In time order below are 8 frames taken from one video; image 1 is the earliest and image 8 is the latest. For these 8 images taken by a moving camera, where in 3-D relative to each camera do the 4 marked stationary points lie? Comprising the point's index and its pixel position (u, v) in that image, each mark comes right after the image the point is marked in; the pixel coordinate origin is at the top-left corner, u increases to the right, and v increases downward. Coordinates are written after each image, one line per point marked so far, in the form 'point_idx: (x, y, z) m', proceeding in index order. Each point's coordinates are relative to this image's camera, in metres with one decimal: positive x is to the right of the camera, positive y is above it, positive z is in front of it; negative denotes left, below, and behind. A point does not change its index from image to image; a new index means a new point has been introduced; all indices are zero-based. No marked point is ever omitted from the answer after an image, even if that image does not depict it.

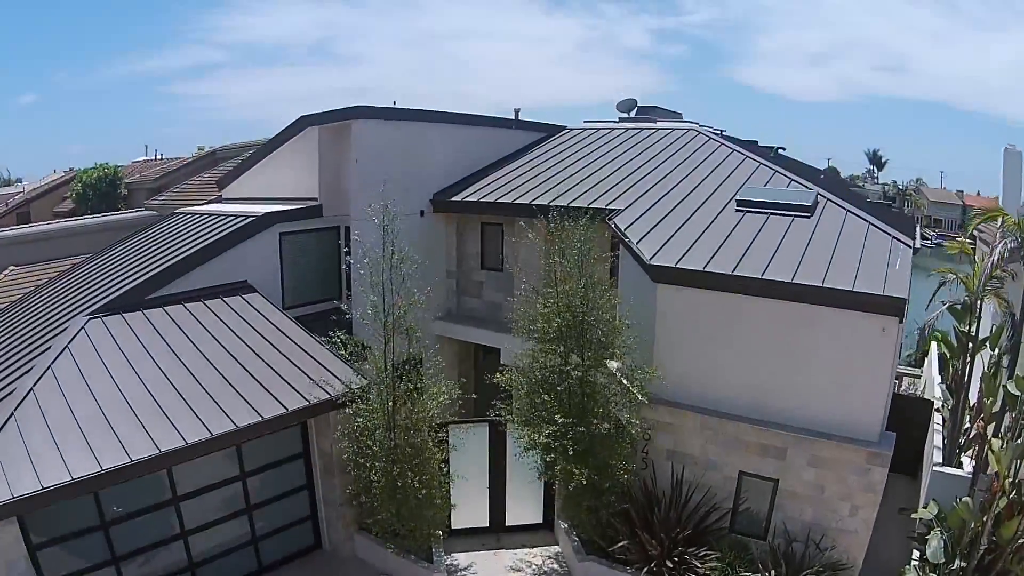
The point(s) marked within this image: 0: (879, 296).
0: (+3.5, -0.1, +5.9) m
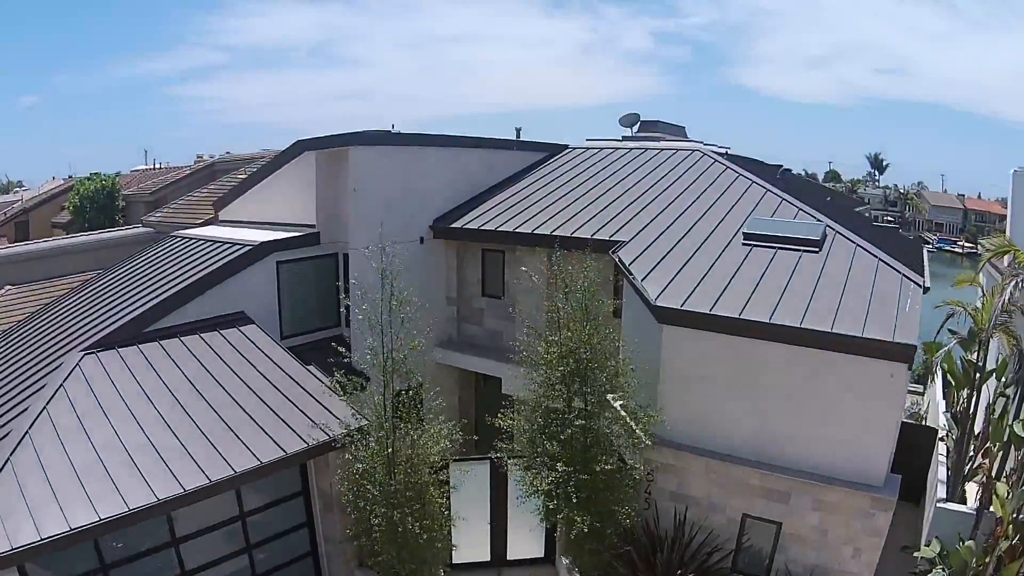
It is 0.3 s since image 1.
0: (+3.5, -0.5, +5.8) m
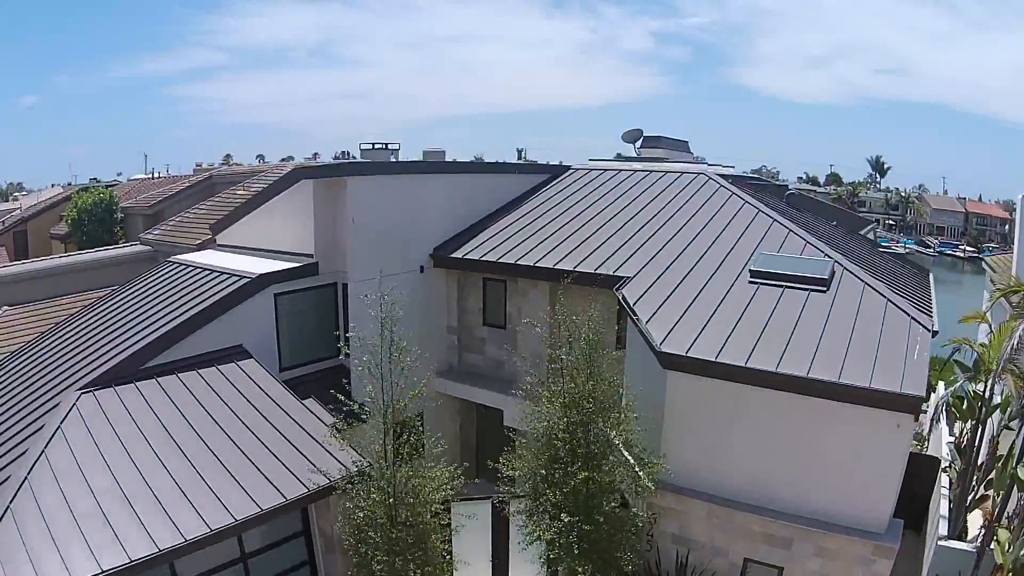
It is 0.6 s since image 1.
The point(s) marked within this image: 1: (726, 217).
0: (+3.5, -1.0, +5.7) m
1: (+3.3, +1.1, +9.4) m
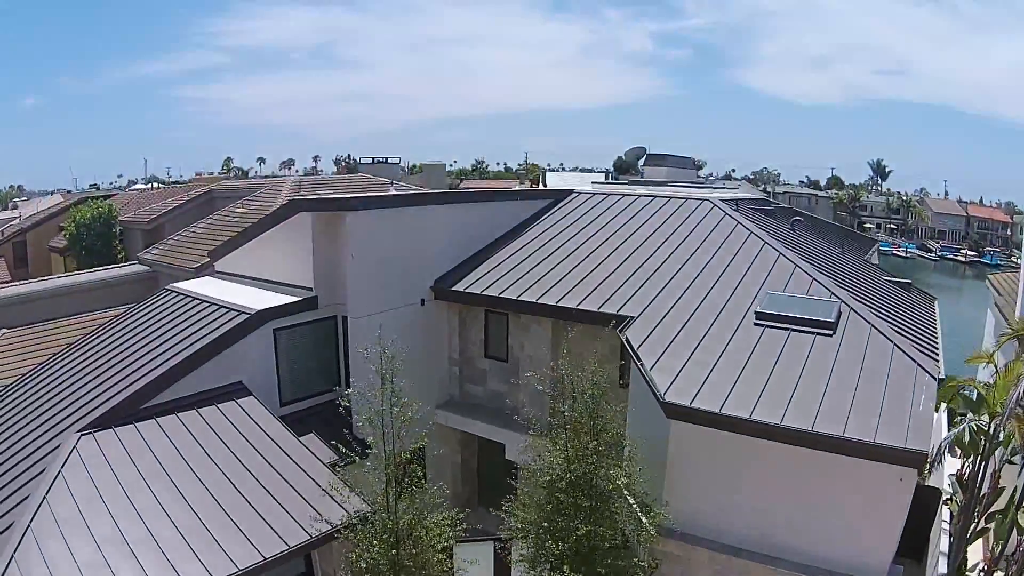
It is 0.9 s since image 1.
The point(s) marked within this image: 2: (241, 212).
0: (+3.6, -1.5, +5.7) m
1: (+3.3, +0.6, +9.4) m
2: (-6.6, +1.8, +15.0) m
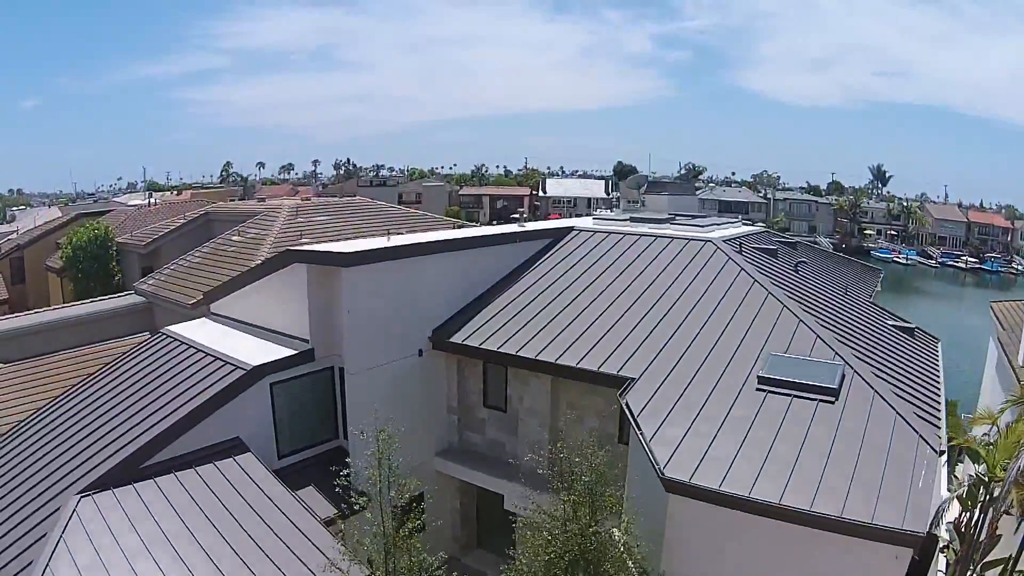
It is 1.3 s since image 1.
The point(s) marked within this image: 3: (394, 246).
0: (+3.6, -2.3, +5.6) m
1: (+3.3, -0.1, +9.3) m
2: (-6.6, +1.1, +14.9) m
3: (-1.7, +0.7, +8.9) m
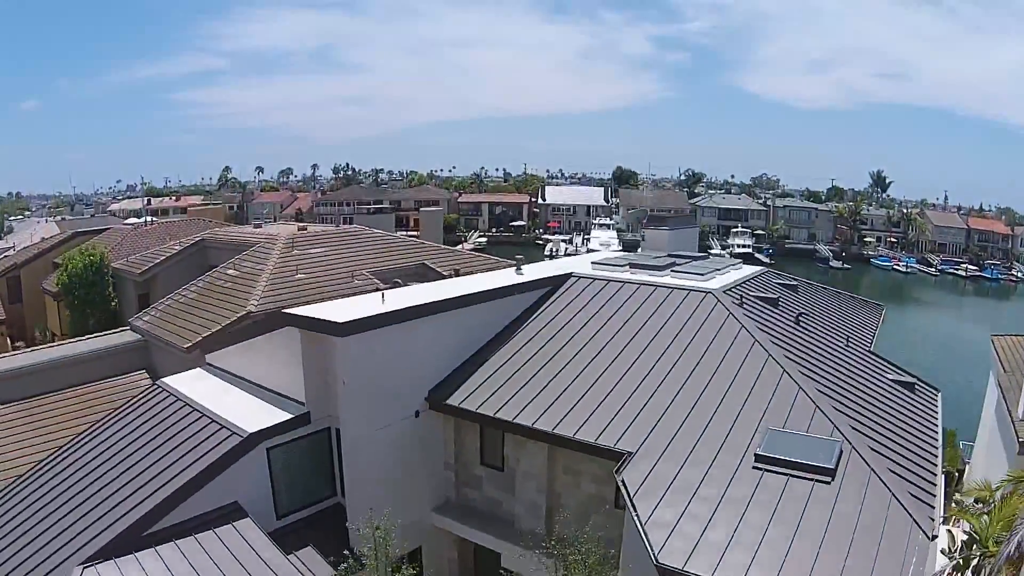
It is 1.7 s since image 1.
0: (+3.5, -3.2, +5.6) m
1: (+3.2, -1.0, +9.3) m
2: (-6.7, +0.3, +14.8) m
3: (-1.8, -0.2, +8.9) m
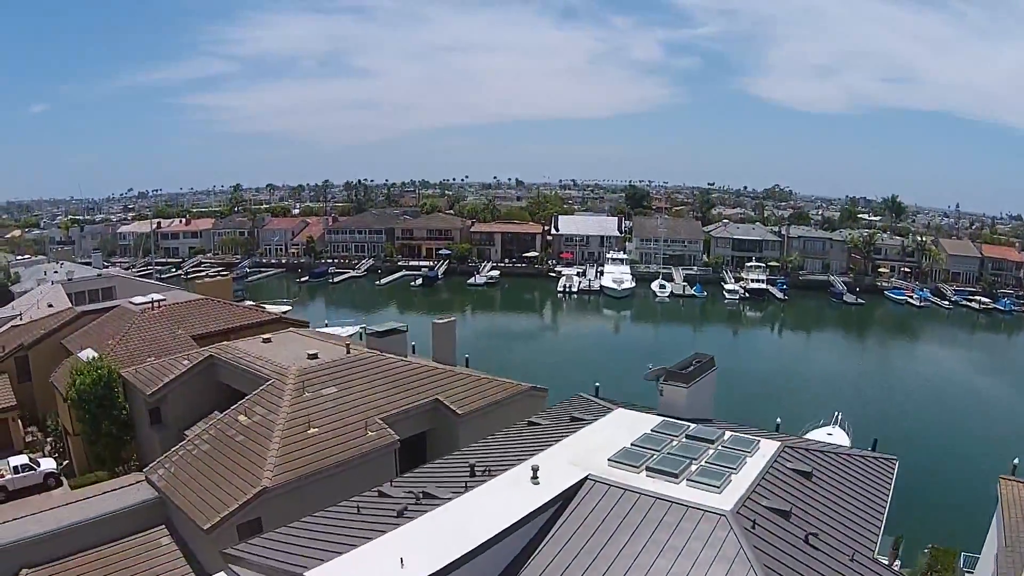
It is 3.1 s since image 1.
0: (+3.7, -7.3, +5.8) m
1: (+3.5, -4.9, +9.3) m
2: (-6.4, -3.3, +14.9) m
3: (-1.5, -4.2, +8.9) m
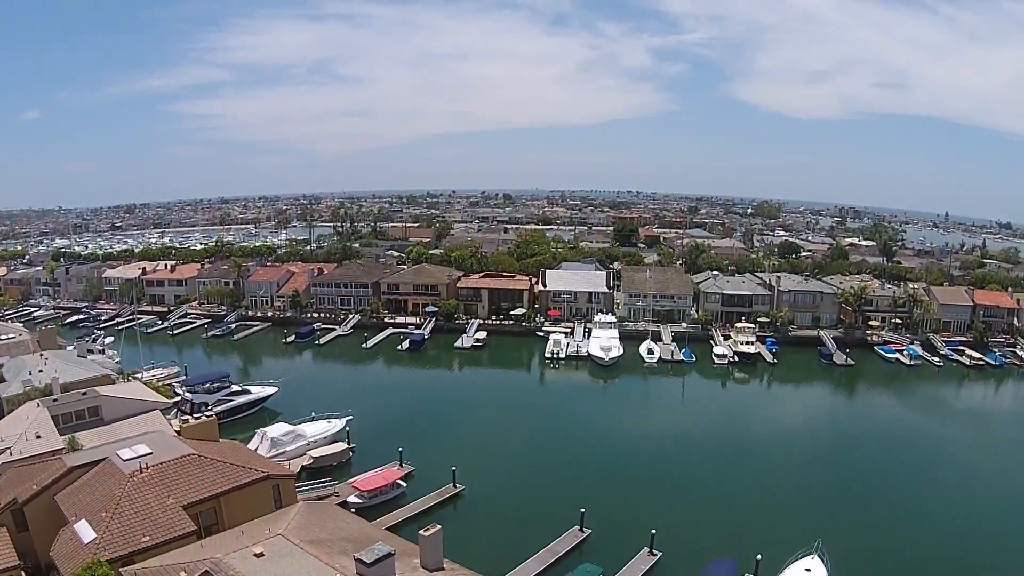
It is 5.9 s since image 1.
0: (+3.5, -15.0, +7.2) m
1: (+3.2, -12.2, +10.3) m
2: (-6.7, -10.1, +15.7) m
3: (-1.8, -11.6, +9.9) m
